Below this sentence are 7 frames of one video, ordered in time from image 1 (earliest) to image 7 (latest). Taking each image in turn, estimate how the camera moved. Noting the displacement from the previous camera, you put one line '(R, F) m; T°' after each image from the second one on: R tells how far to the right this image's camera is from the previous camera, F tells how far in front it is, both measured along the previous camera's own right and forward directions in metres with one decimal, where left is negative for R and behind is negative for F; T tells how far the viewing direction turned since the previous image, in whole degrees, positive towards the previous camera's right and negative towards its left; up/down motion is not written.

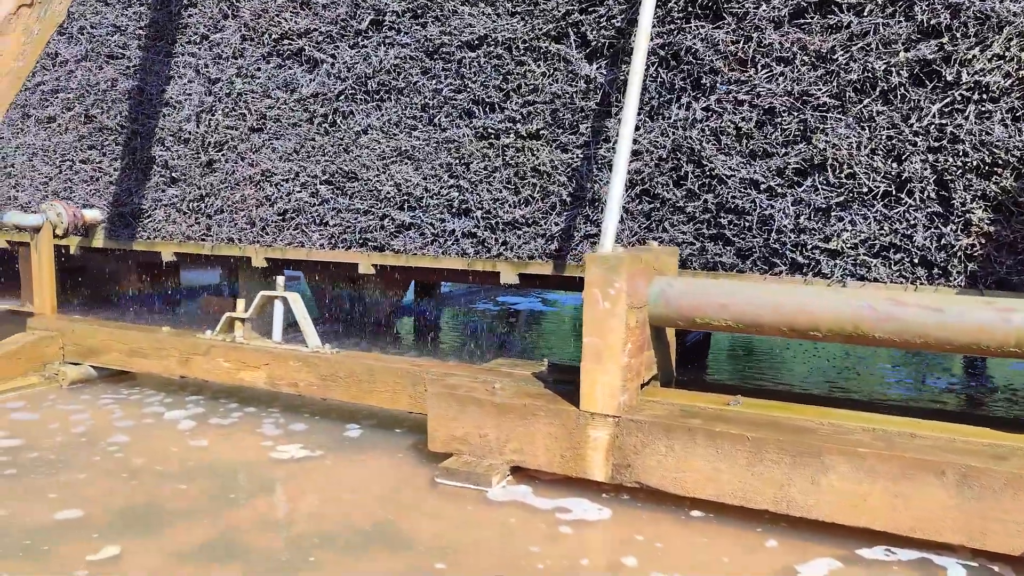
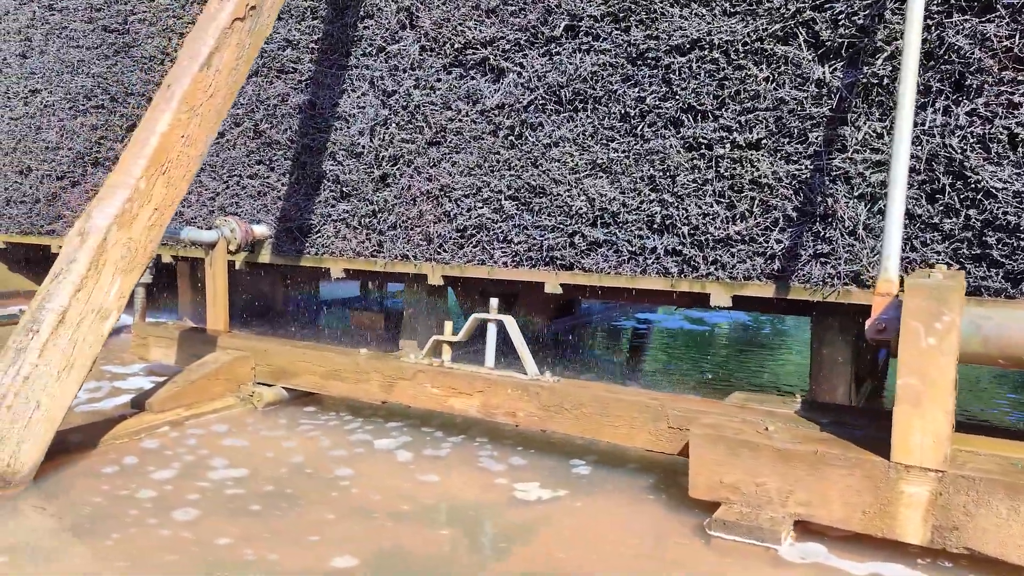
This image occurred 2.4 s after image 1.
(-0.7, +0.3) m; -6°
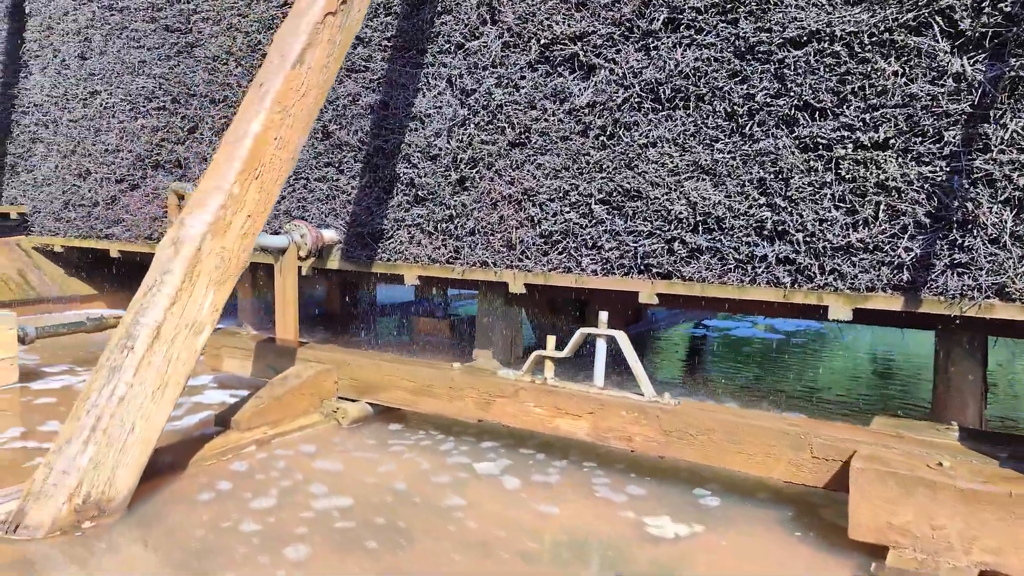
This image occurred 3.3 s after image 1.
(-0.4, +0.3) m; -2°
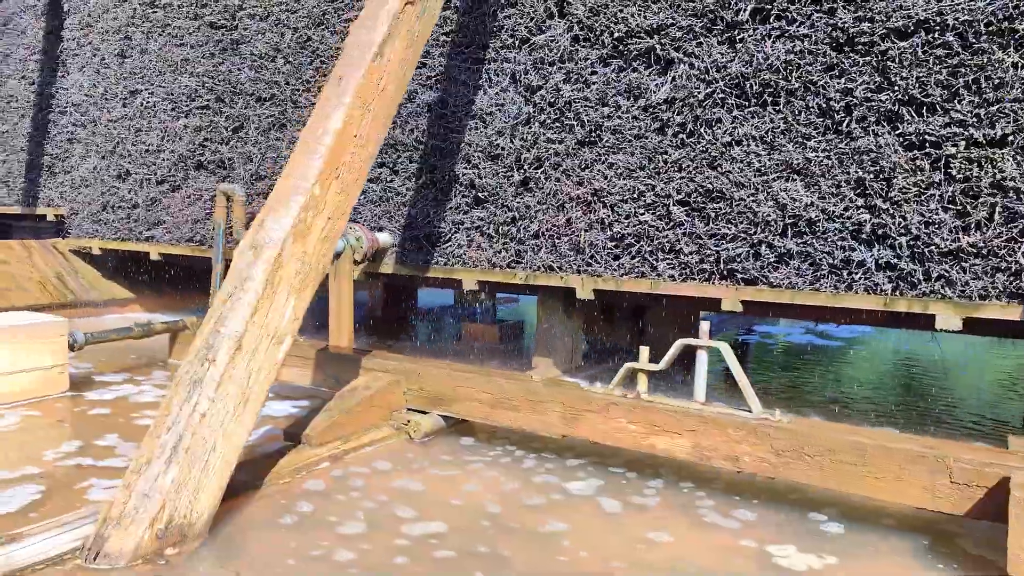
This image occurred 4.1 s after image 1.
(-0.3, +0.2) m; -1°
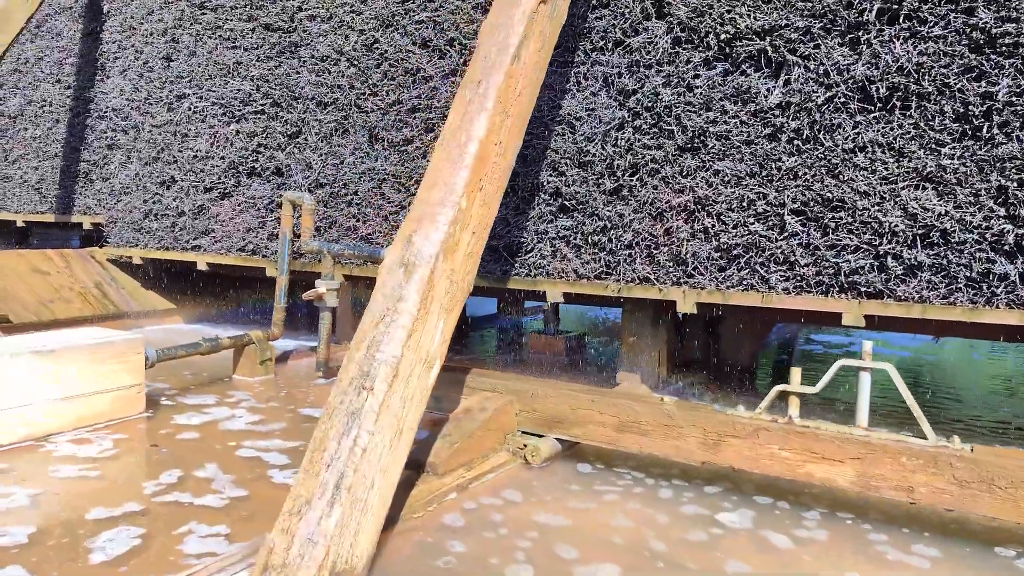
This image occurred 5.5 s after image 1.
(-0.6, +0.2) m; +1°
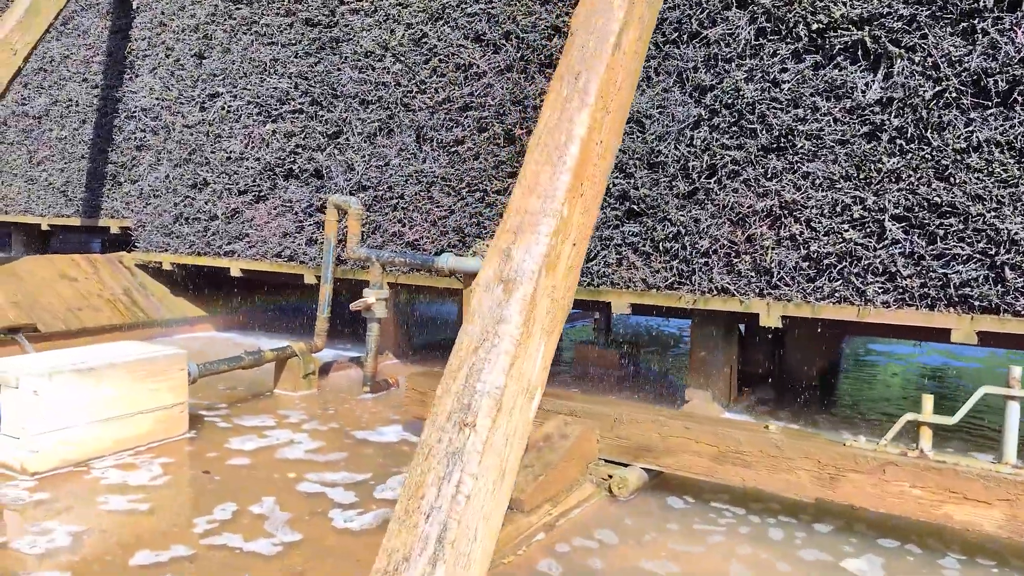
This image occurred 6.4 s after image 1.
(-0.3, +0.3) m; -1°
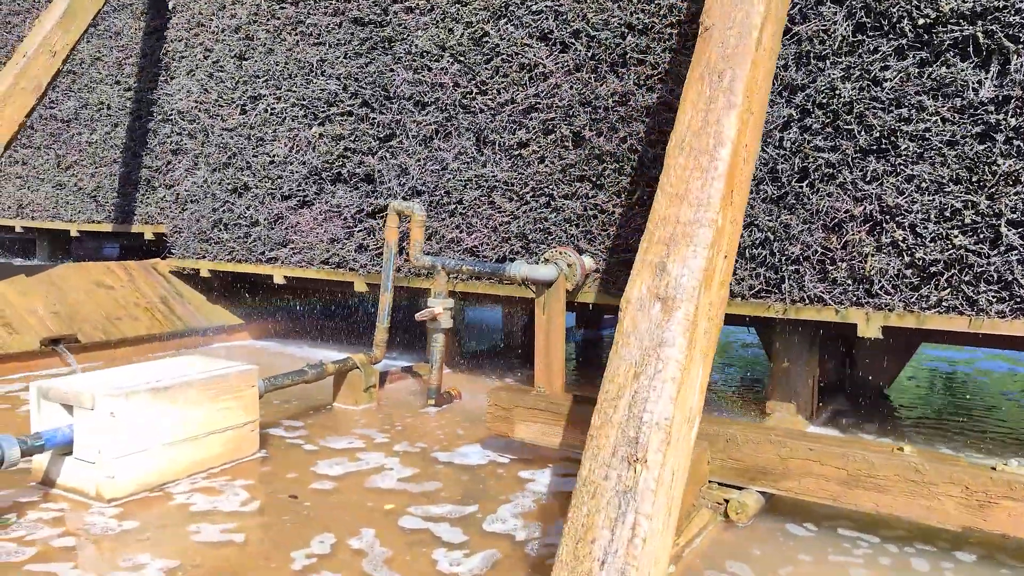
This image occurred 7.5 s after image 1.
(-0.4, +0.2) m; 0°
